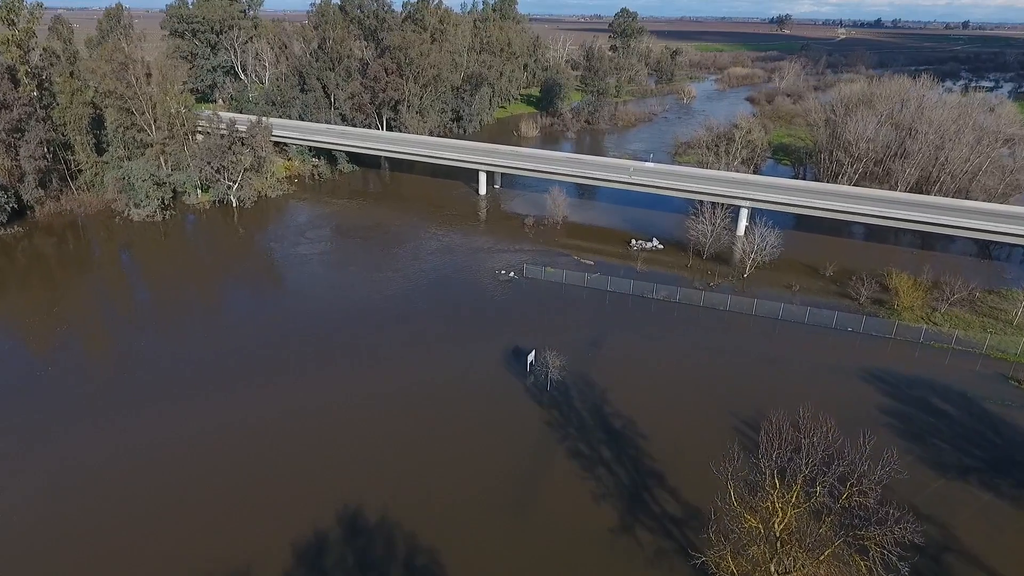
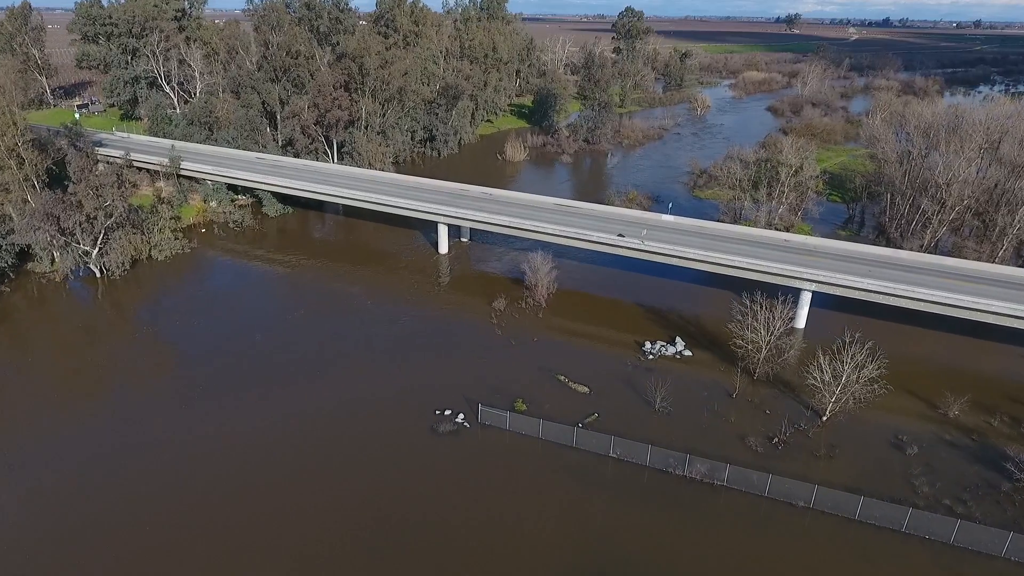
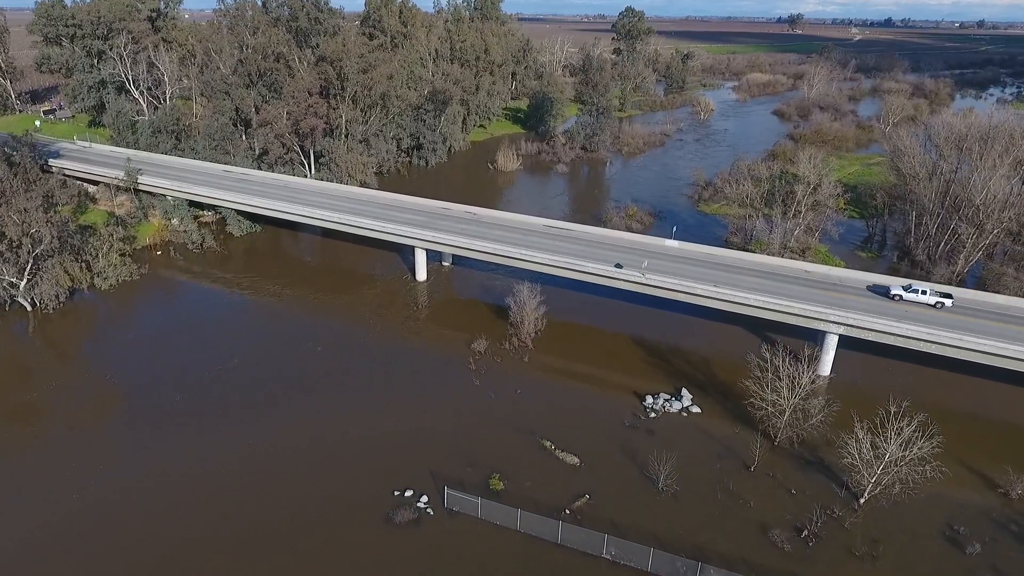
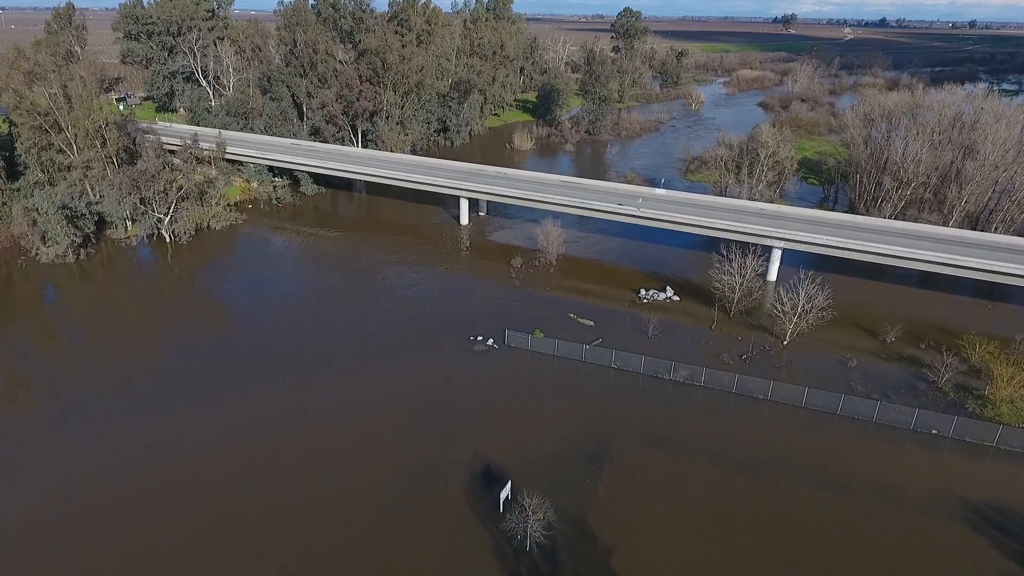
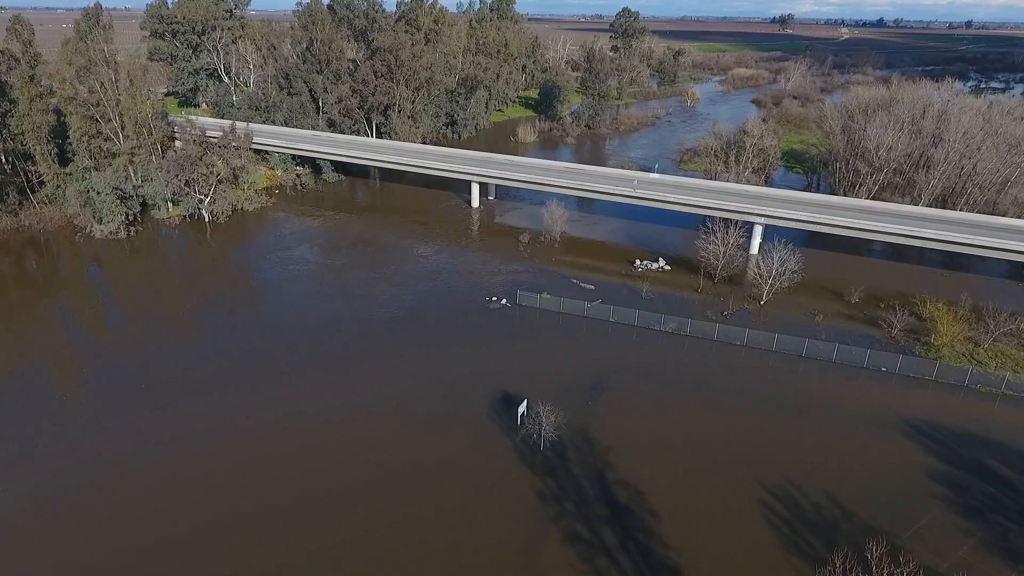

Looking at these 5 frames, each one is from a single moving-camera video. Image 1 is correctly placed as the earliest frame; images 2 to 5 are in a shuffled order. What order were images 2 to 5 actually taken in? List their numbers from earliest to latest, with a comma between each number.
5, 4, 2, 3
